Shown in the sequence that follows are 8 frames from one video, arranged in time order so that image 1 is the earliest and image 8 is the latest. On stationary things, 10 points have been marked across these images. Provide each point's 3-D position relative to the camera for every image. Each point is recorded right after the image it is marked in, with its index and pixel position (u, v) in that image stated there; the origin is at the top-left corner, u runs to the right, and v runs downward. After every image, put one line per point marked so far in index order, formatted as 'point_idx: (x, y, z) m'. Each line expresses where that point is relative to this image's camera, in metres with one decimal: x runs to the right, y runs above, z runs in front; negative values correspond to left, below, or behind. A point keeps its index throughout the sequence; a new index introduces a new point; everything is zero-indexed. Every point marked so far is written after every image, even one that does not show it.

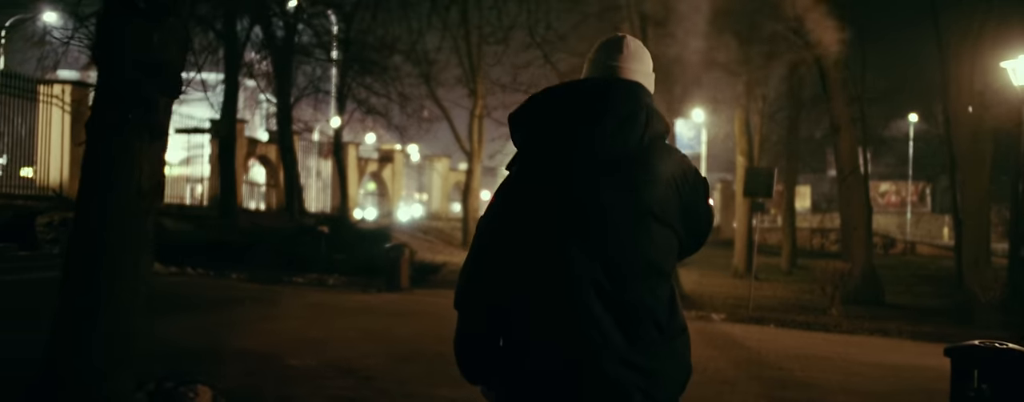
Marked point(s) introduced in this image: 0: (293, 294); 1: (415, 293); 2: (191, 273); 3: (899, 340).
0: (-3.1, -1.3, +16.3) m
1: (-1.5, -1.4, +18.3) m
2: (-4.9, -1.1, +17.6) m
3: (+5.2, -1.9, +15.7) m
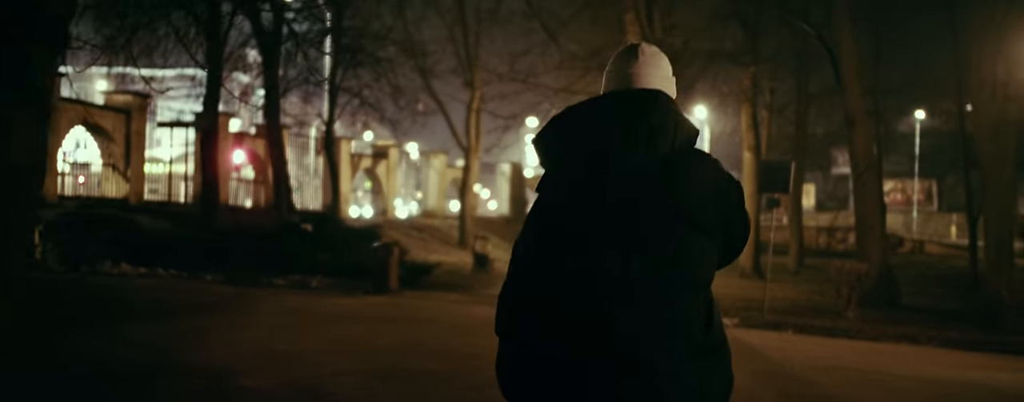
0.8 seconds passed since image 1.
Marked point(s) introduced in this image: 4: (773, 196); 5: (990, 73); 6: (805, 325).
0: (-3.1, -1.2, +15.0) m
1: (-1.6, -1.4, +17.0) m
2: (-4.9, -1.0, +16.4) m
3: (+5.1, -1.8, +14.4) m
4: (+4.3, 0.0, +18.8) m
5: (+7.9, +2.1, +19.4) m
6: (+4.3, -1.8, +17.1) m
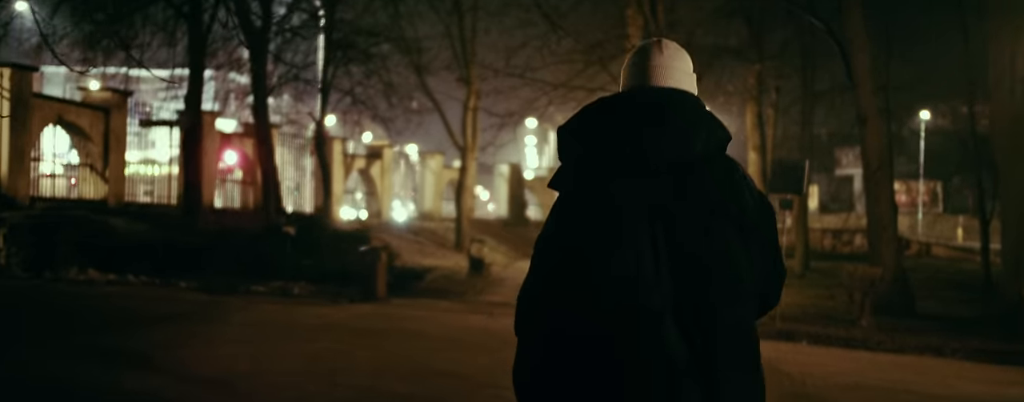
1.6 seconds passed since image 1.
0: (-3.2, -1.3, +14.0) m
1: (-1.6, -1.4, +15.9) m
2: (-5.0, -1.0, +15.3) m
3: (+5.1, -1.8, +13.4) m
4: (+4.3, 0.0, +17.8) m
5: (+7.8, +2.1, +18.4) m
6: (+4.3, -1.8, +16.1) m
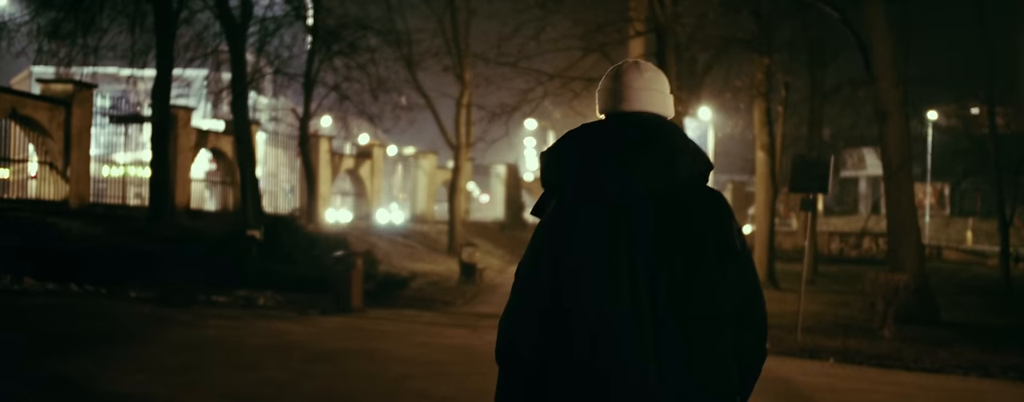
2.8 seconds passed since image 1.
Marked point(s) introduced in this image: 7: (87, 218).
0: (-3.3, -1.3, +12.3) m
1: (-1.7, -1.4, +14.3) m
2: (-5.1, -1.0, +13.7) m
3: (+5.0, -1.8, +11.7) m
4: (+4.2, 0.0, +16.1) m
5: (+7.7, +2.1, +16.7) m
6: (+4.1, -1.8, +14.4) m
7: (-7.0, -0.3, +19.2) m
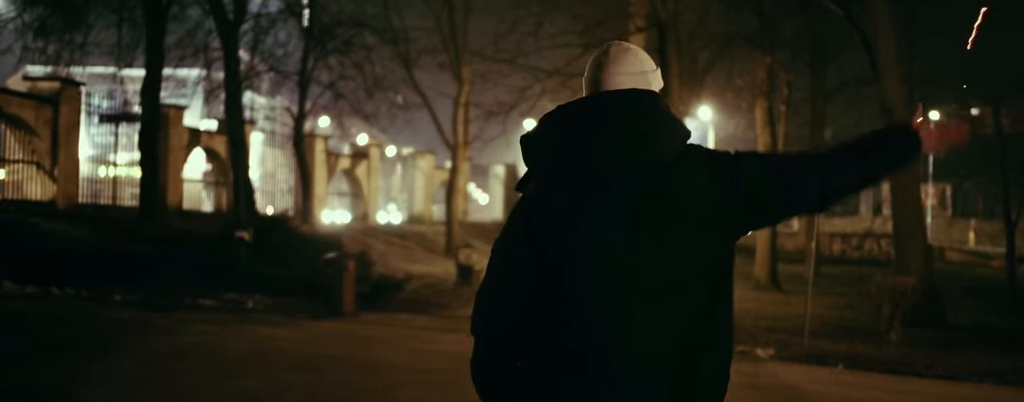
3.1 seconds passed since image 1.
0: (-3.4, -1.3, +11.9) m
1: (-1.8, -1.4, +13.8) m
2: (-5.1, -1.0, +13.2) m
3: (+4.9, -1.8, +11.3) m
4: (+4.1, 0.0, +15.7) m
5: (+7.7, +2.1, +16.3) m
6: (+4.1, -1.8, +13.9) m
7: (-7.0, -0.3, +18.7) m
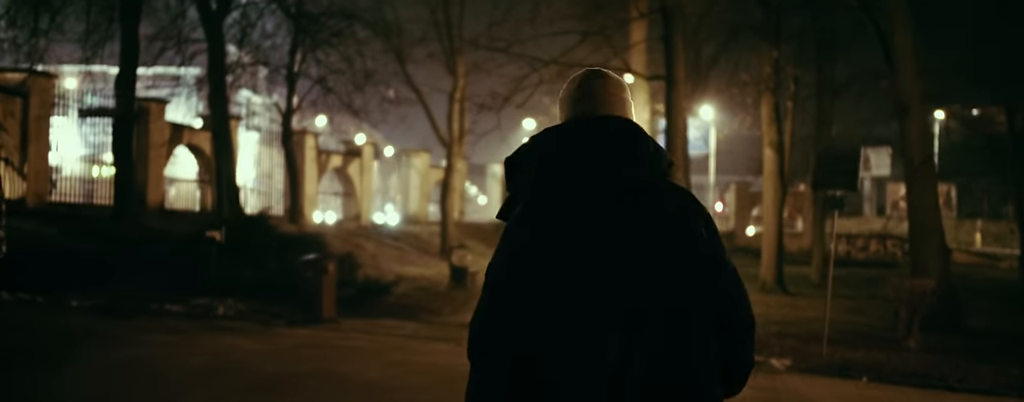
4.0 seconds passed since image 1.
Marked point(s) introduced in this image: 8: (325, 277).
0: (-3.4, -1.2, +10.8) m
1: (-1.9, -1.4, +12.7) m
2: (-5.2, -1.0, +12.1) m
3: (+4.8, -1.8, +10.2) m
4: (+4.0, 0.0, +14.6) m
5: (+7.6, +2.1, +15.2) m
6: (+4.0, -1.8, +12.9) m
7: (-7.1, -0.3, +17.6) m
8: (-2.1, -0.8, +13.0) m
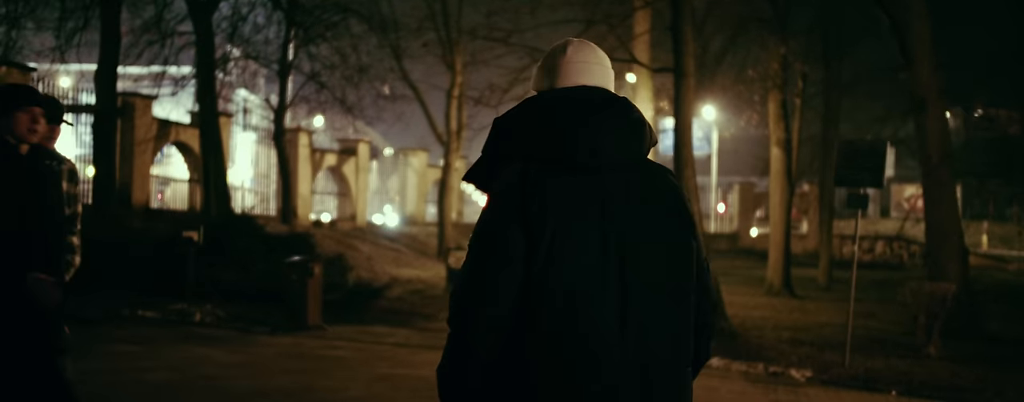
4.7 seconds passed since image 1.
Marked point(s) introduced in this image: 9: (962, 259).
0: (-3.4, -1.2, +9.9) m
1: (-1.9, -1.3, +11.8) m
2: (-5.2, -1.0, +11.2) m
3: (+4.8, -1.8, +9.3) m
4: (+4.0, 0.0, +13.7) m
5: (+7.6, +2.1, +14.3) m
6: (+4.0, -1.8, +12.0) m
7: (-7.1, -0.2, +16.7) m
8: (-2.1, -0.8, +12.1) m
9: (+7.5, -1.0, +19.5) m
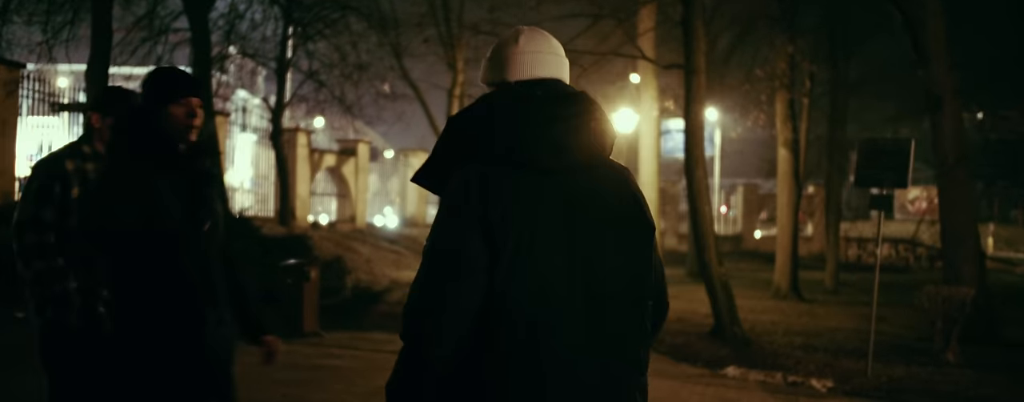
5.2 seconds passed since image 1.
0: (-3.4, -1.2, +9.3) m
1: (-1.8, -1.4, +11.3) m
2: (-5.2, -1.0, +10.7) m
3: (+4.9, -1.8, +8.7) m
4: (+4.1, 0.0, +13.2) m
5: (+7.7, +2.1, +13.8) m
6: (+4.1, -1.8, +11.4) m
7: (-7.0, -0.3, +16.2) m
8: (-2.0, -0.8, +11.6) m
9: (+7.6, -1.0, +19.0) m
